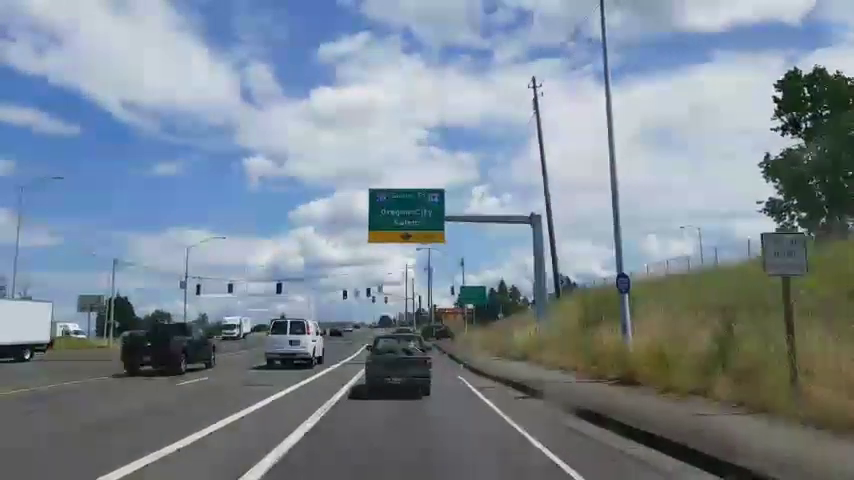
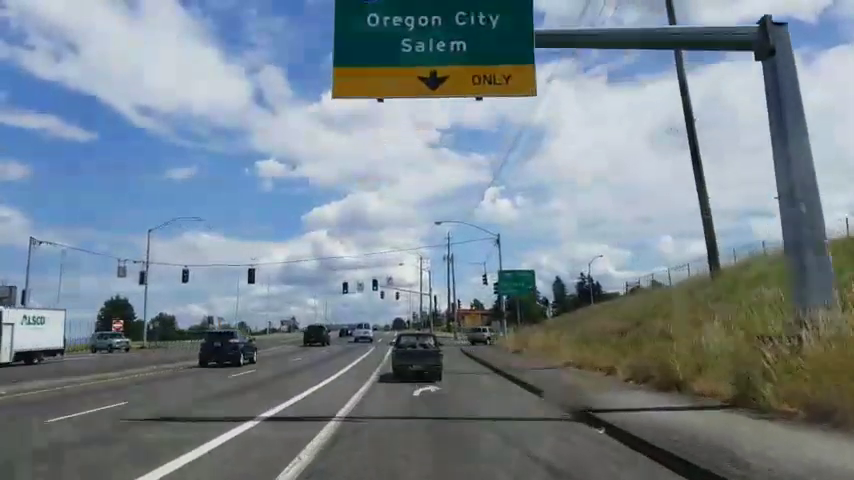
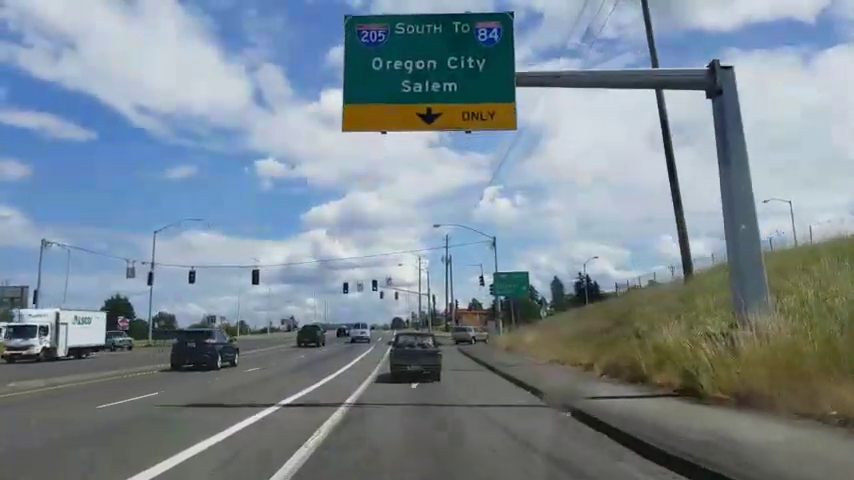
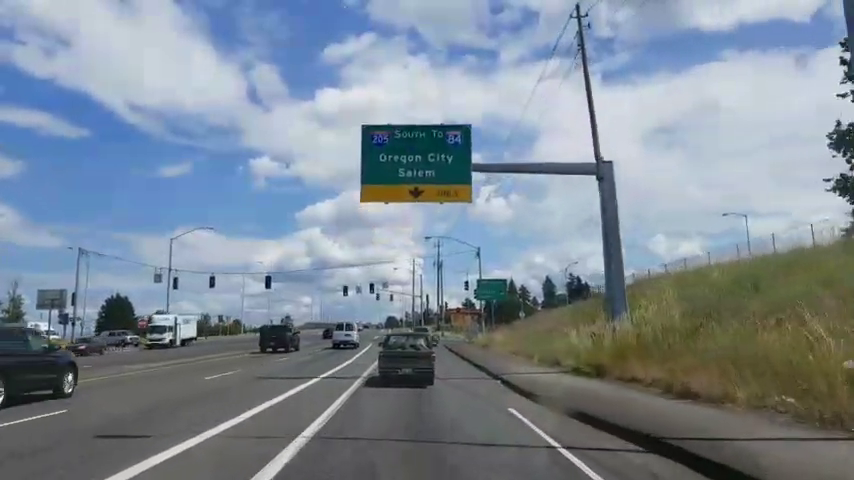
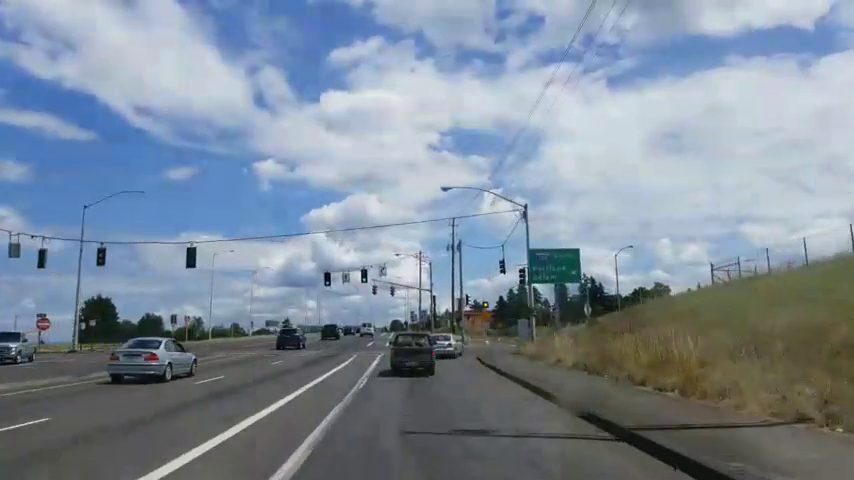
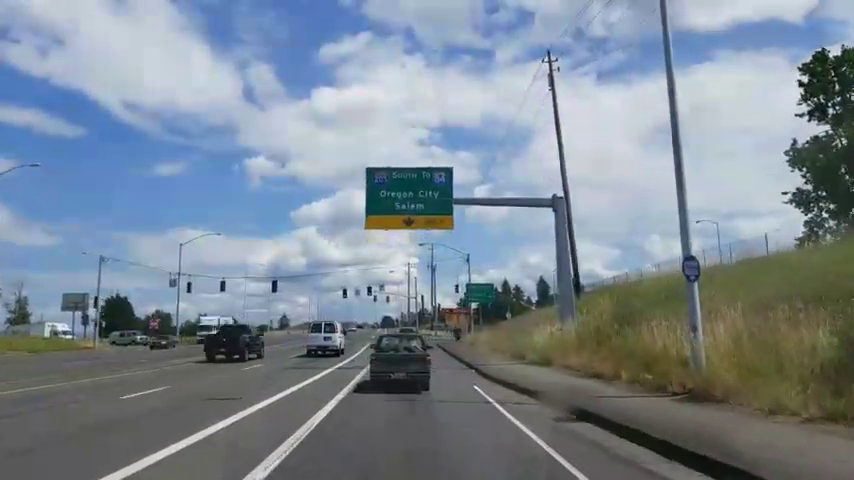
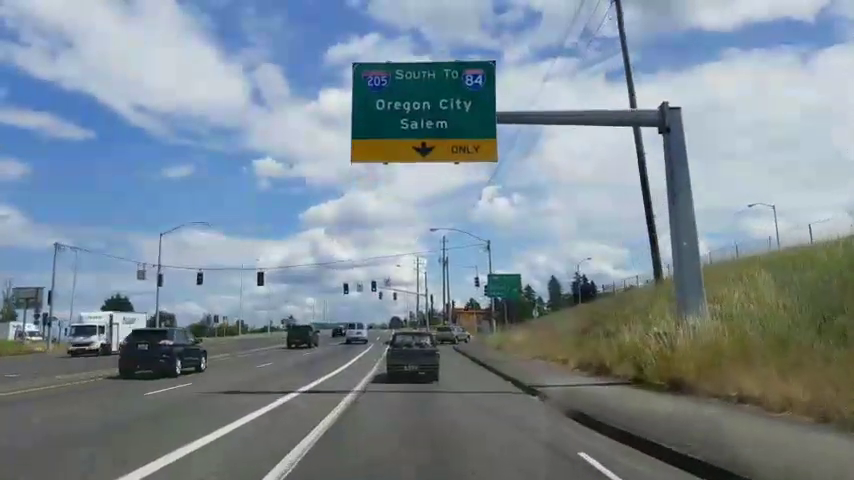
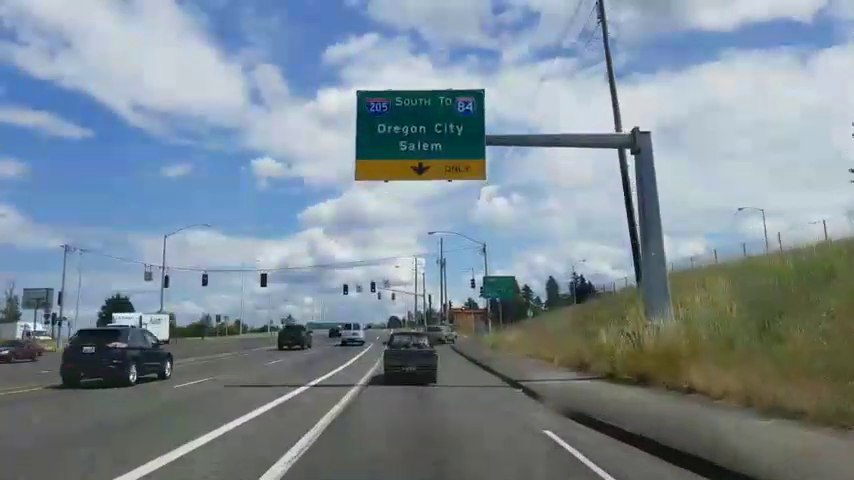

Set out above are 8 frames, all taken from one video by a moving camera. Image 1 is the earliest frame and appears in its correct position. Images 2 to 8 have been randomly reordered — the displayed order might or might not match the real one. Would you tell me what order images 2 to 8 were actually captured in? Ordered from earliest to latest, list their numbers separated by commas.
6, 4, 8, 7, 3, 2, 5
